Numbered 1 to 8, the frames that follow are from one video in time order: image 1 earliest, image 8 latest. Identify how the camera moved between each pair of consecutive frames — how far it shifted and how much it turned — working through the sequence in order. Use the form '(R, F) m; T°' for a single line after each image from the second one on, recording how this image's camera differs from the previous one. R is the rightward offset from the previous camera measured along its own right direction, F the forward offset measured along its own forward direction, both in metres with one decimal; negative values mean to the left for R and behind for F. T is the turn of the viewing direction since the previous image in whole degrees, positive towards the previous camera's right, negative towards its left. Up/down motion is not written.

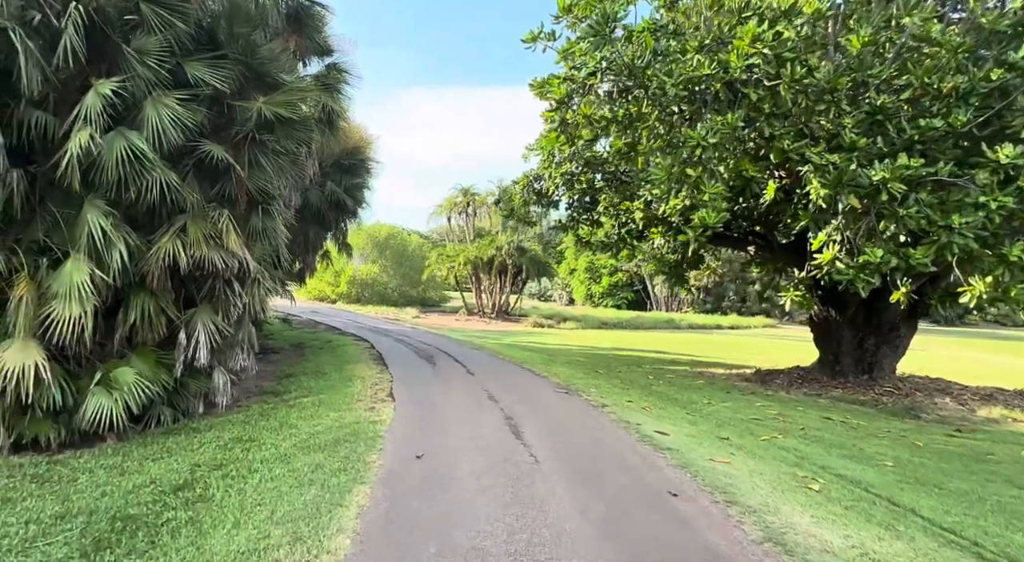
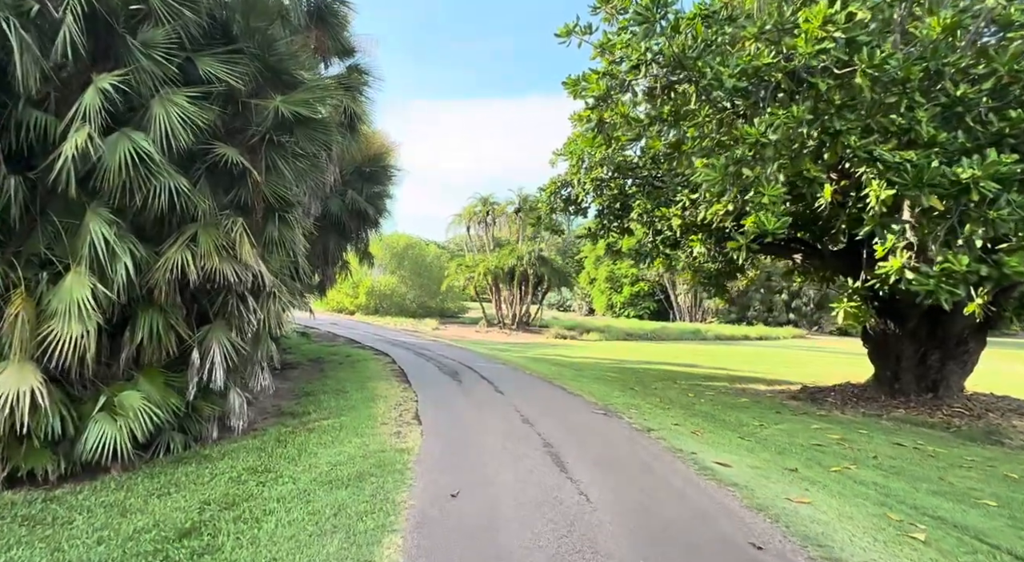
(-0.2, +0.5) m; -2°
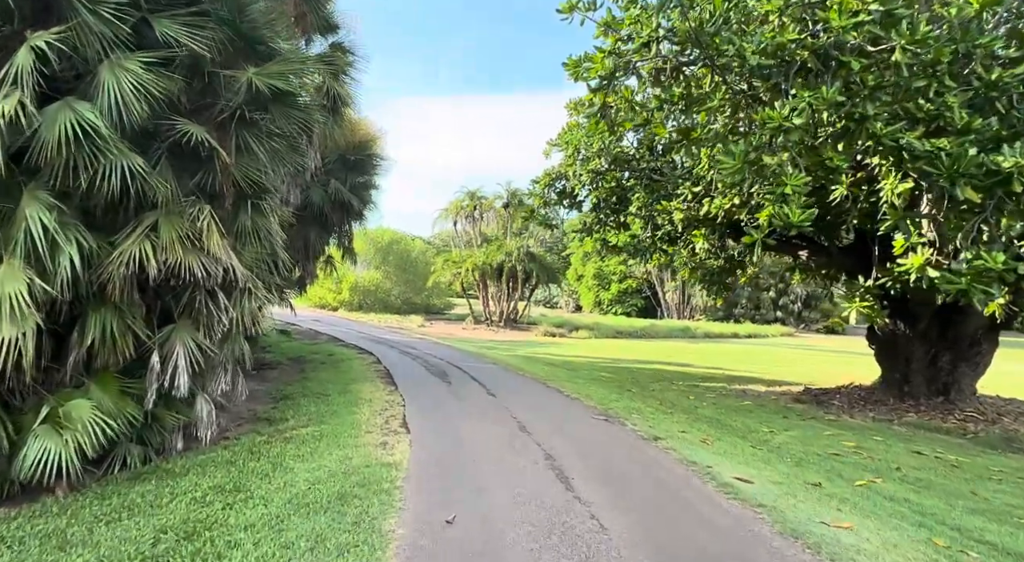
(-0.1, +0.5) m; +1°
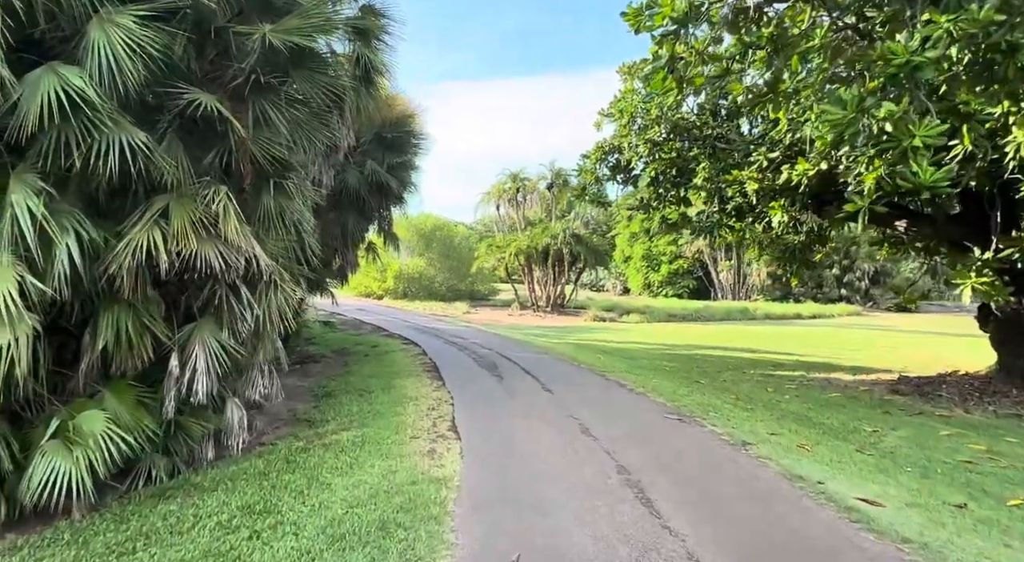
(-0.1, +0.7) m; -4°
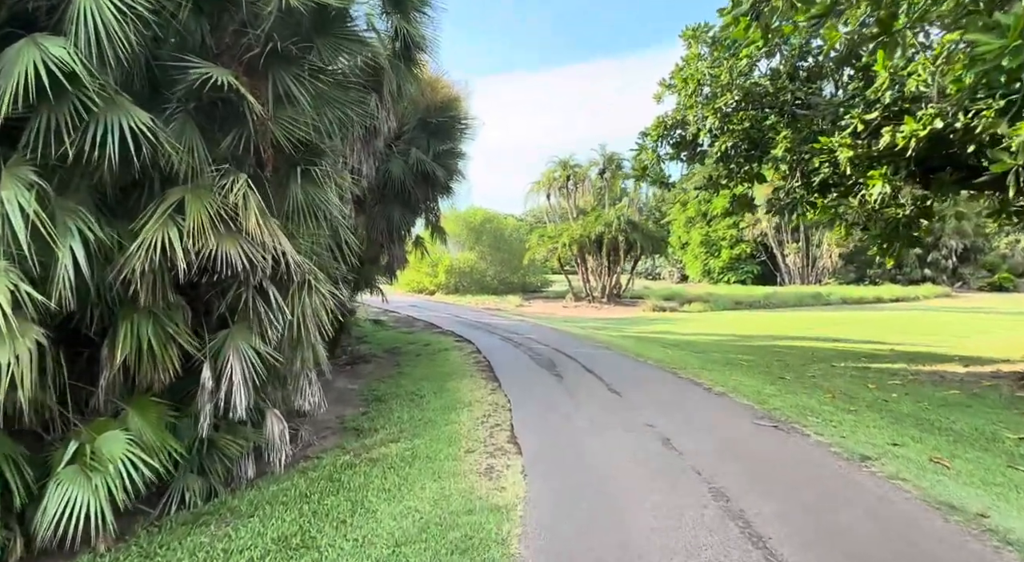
(-0.1, +0.7) m; -5°
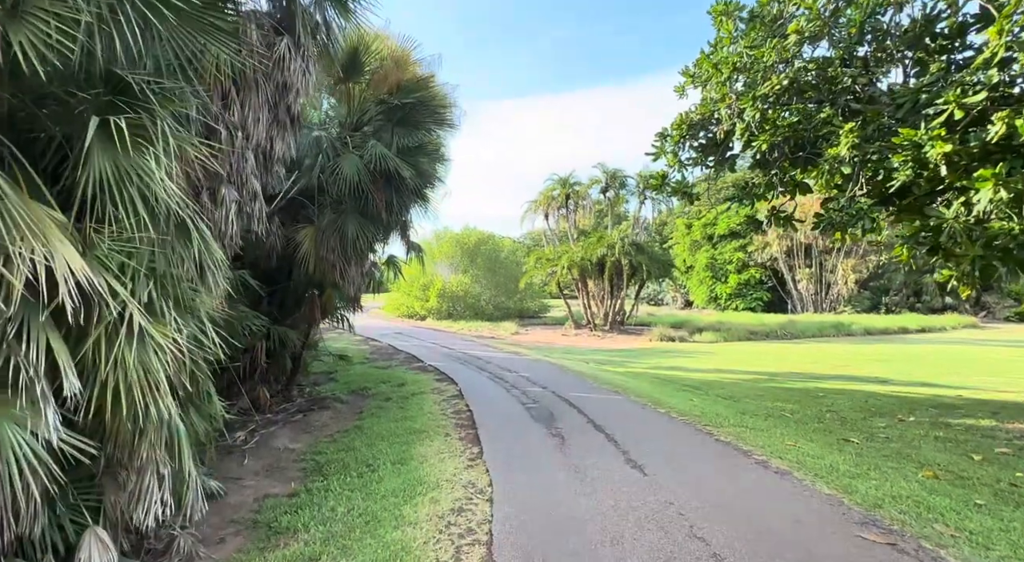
(+0.1, +1.8) m; 0°
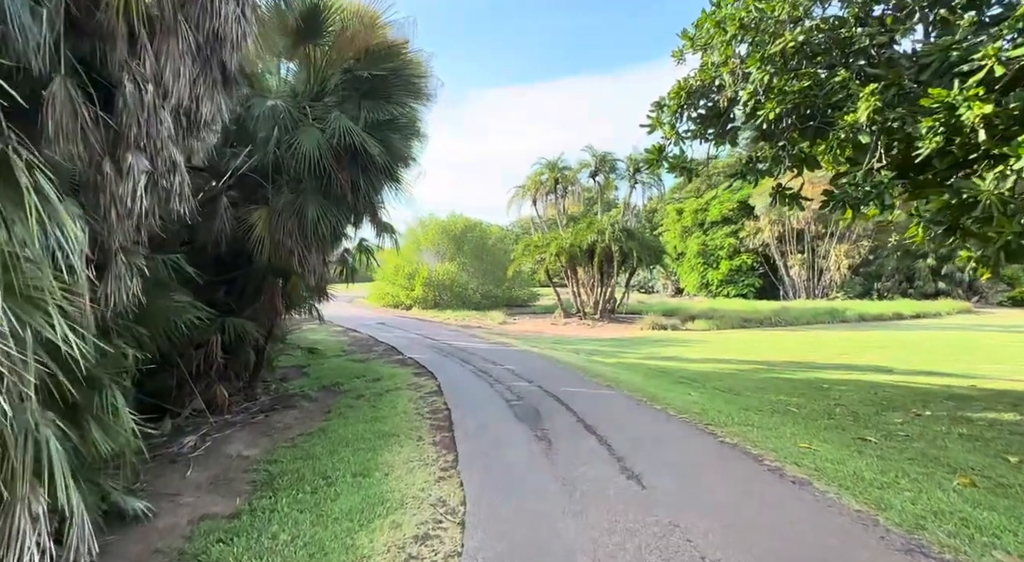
(+0.1, +0.7) m; +1°
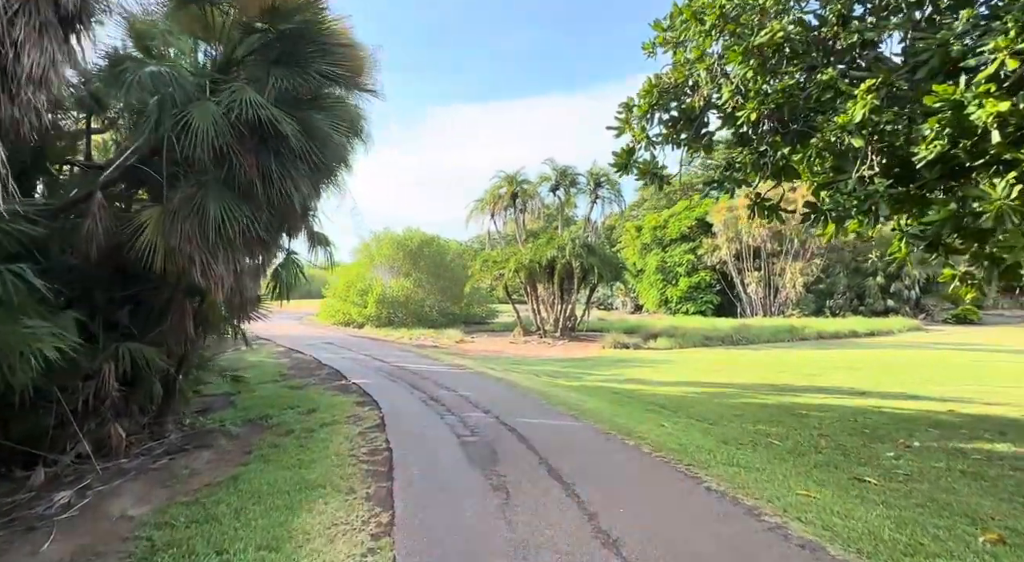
(+0.1, +0.8) m; +4°
